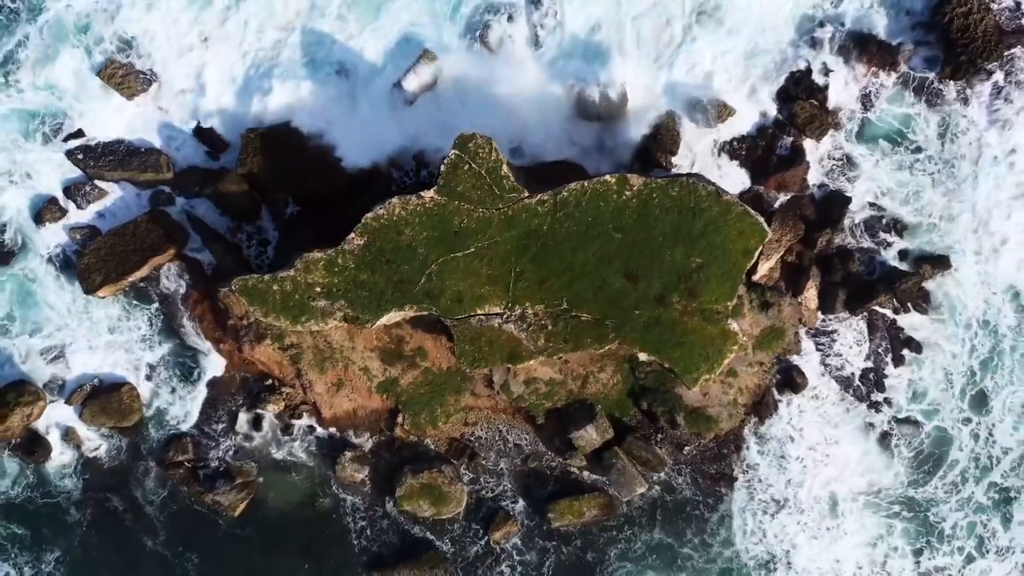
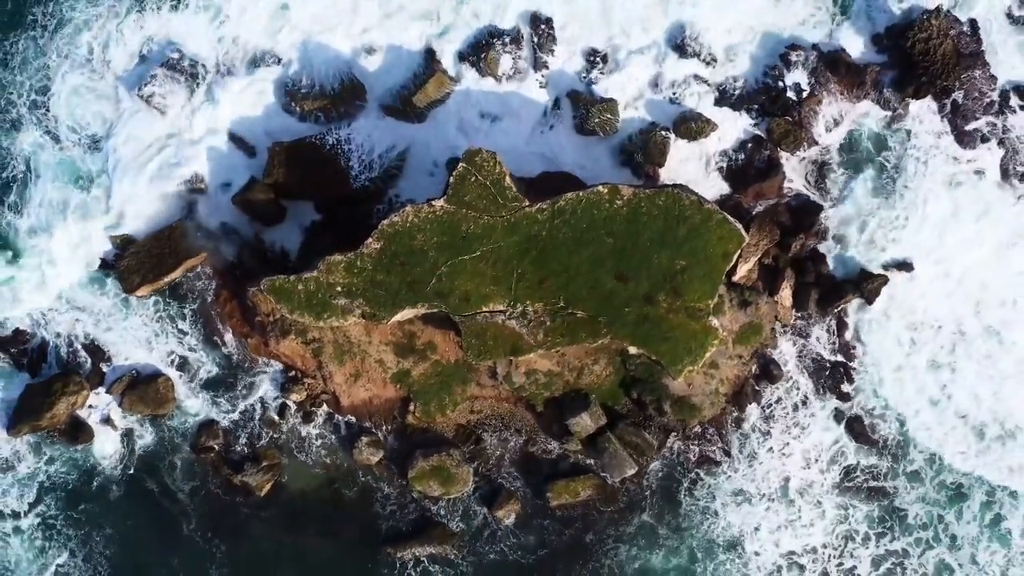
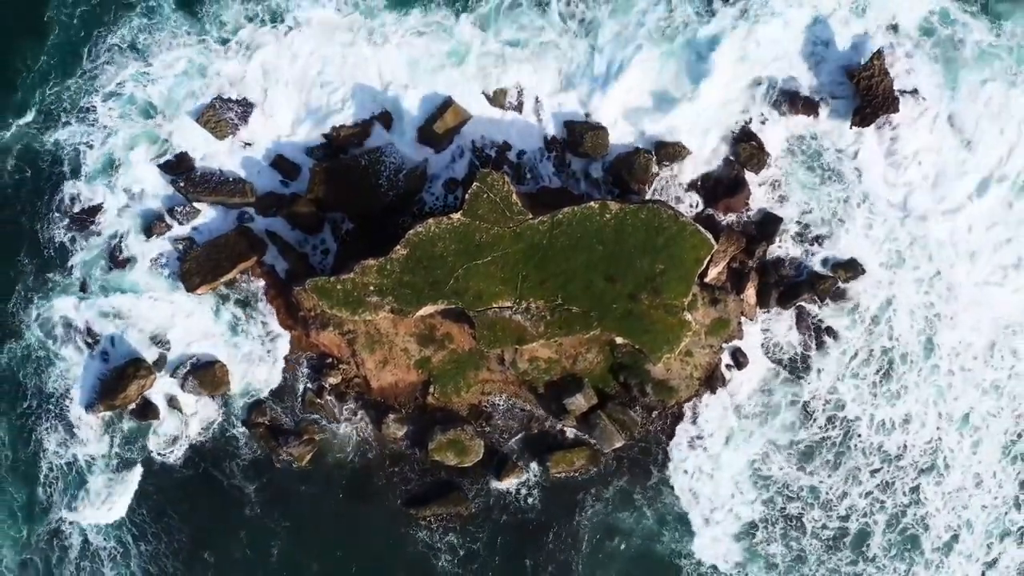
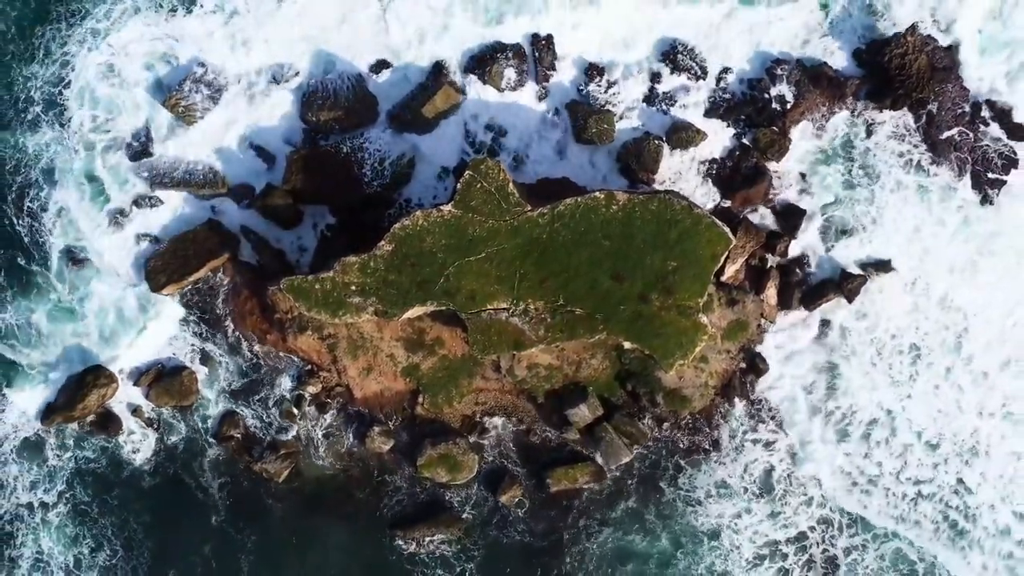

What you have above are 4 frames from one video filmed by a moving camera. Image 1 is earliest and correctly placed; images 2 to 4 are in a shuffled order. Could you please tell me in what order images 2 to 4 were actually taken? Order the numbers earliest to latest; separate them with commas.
2, 4, 3
